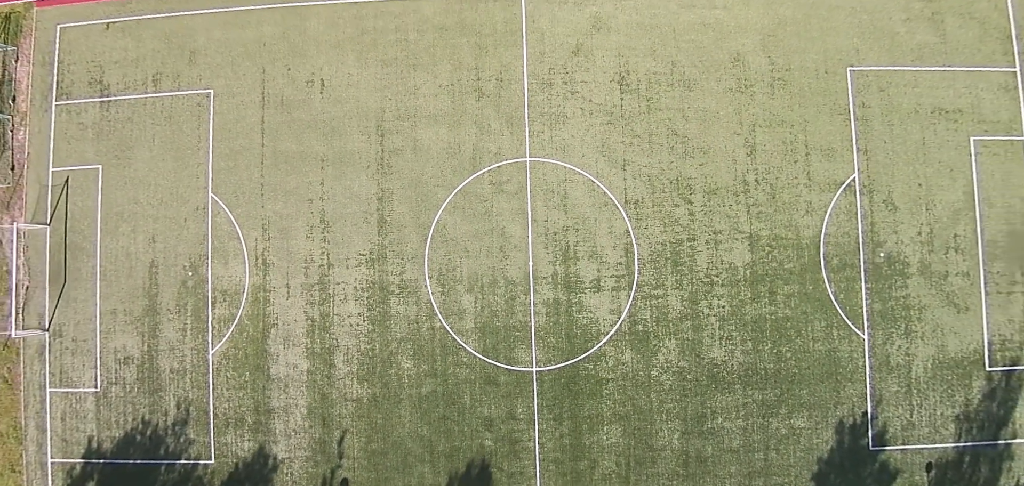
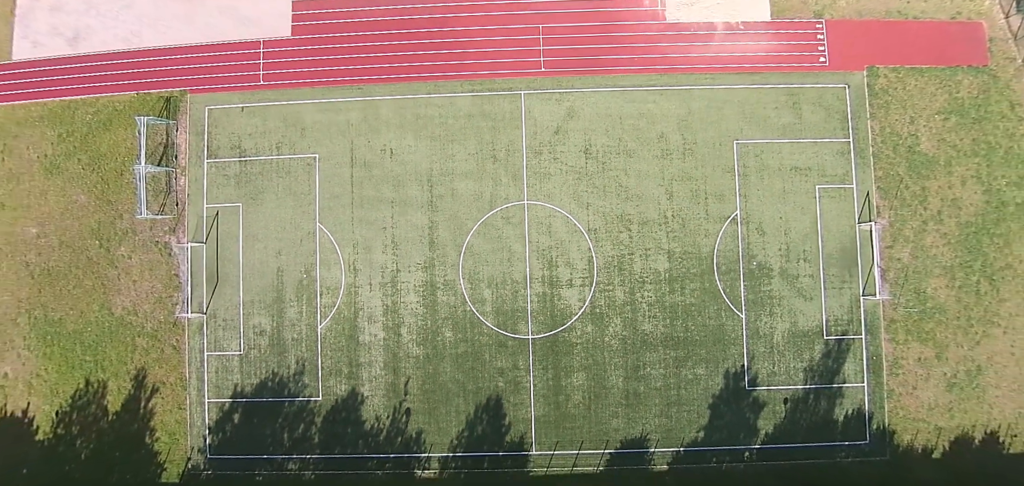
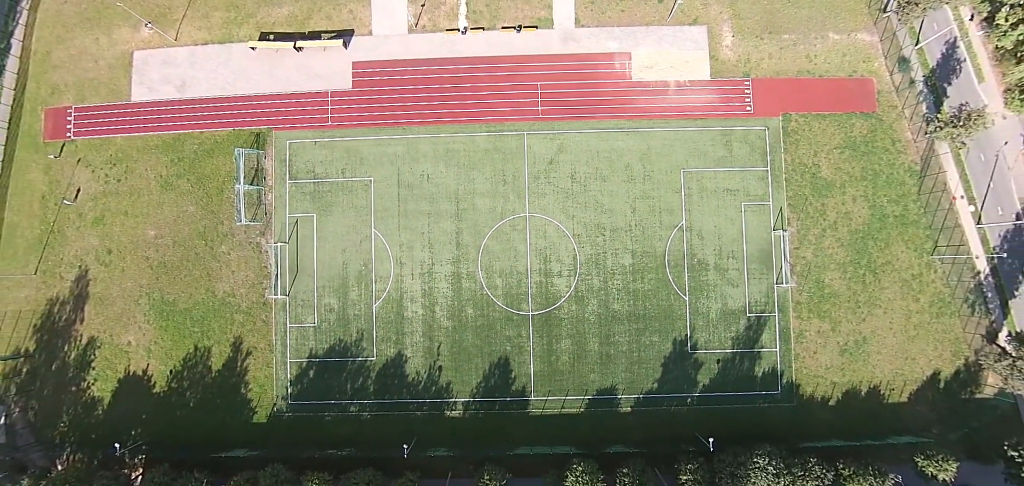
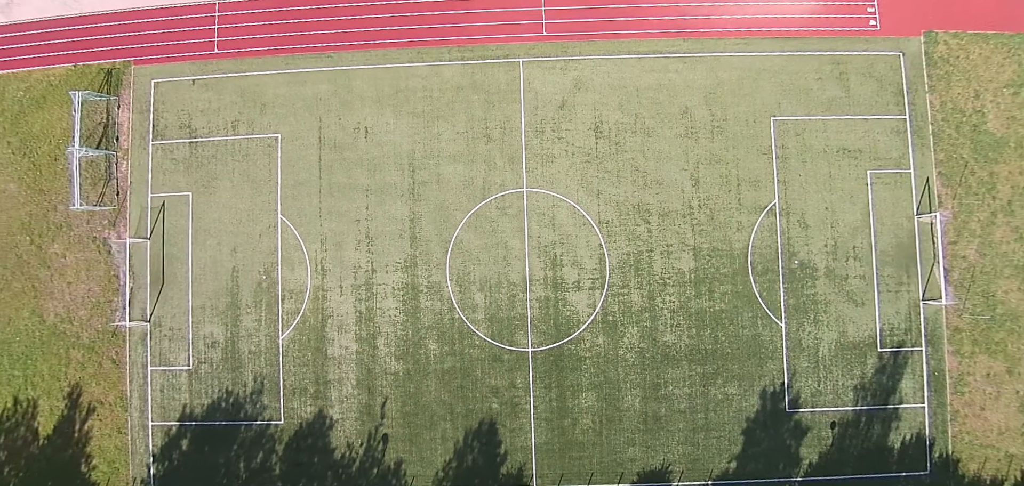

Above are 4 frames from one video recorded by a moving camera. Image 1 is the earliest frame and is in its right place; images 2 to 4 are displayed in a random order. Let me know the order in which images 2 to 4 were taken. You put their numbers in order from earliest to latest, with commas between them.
4, 2, 3
